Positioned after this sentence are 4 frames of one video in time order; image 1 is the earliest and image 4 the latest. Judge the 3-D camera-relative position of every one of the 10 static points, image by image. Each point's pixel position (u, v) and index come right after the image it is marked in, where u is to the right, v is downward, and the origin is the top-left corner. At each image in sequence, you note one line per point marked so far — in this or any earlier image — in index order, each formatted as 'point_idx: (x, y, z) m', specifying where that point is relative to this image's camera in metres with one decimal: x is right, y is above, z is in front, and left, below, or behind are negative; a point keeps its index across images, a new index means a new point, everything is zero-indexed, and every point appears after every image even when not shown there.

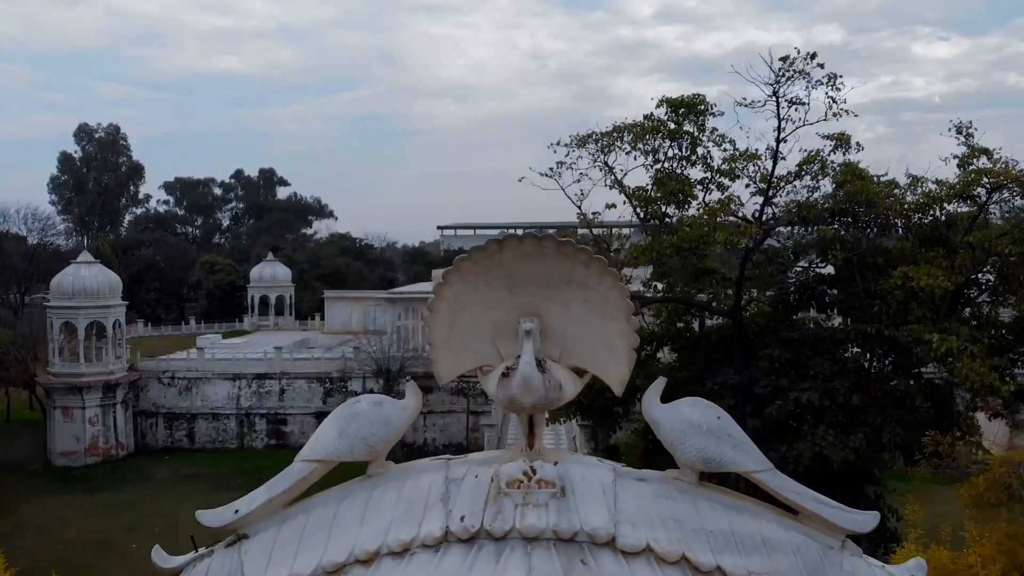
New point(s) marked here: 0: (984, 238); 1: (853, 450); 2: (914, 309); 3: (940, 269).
0: (+5.7, +0.6, +10.1) m
1: (+4.0, -1.9, +9.9) m
2: (+4.8, -0.3, +9.9) m
3: (+4.9, +0.2, +9.6) m
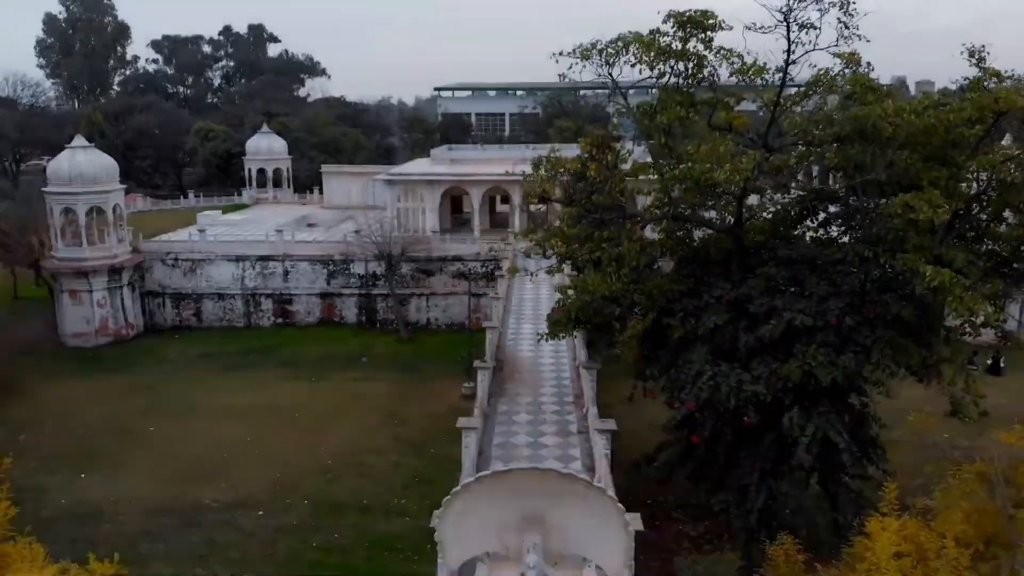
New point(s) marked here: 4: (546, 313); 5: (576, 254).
0: (+5.7, +1.5, +10.0) m
1: (+4.1, -1.0, +10.3) m
2: (+4.8, +0.6, +10.1) m
3: (+5.0, +1.0, +9.7) m
4: (+0.7, -0.6, +17.5) m
5: (+0.9, +0.5, +11.8) m
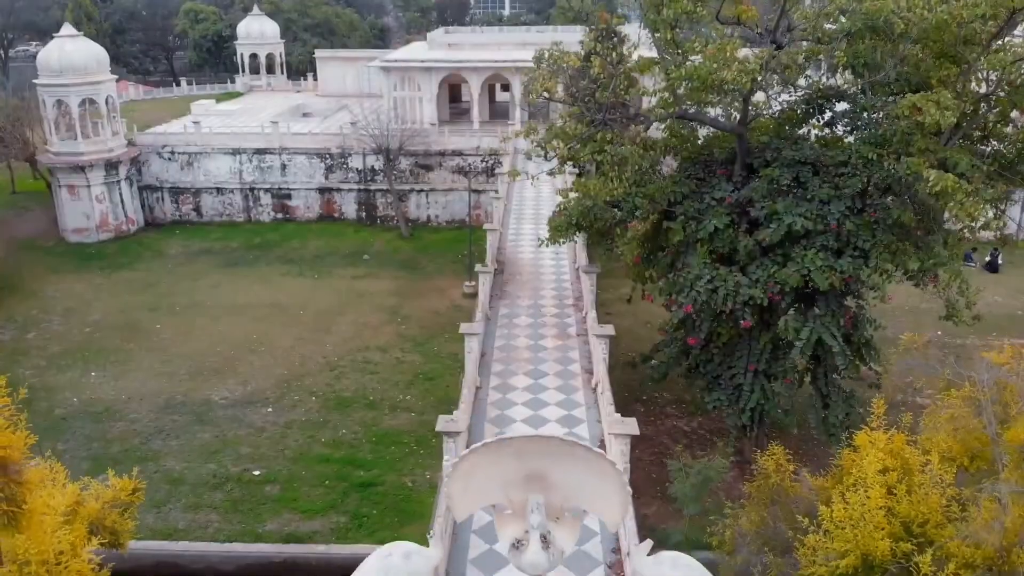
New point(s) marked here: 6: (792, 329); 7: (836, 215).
0: (+5.7, +2.6, +9.7) m
1: (+4.1, +0.2, +10.3) m
2: (+4.8, +1.8, +9.9) m
3: (+4.9, +2.1, +9.4) m
4: (+0.7, +1.6, +17.4) m
5: (+0.9, +1.8, +11.6) m
6: (+3.6, -0.5, +10.6) m
7: (+4.1, +0.9, +10.4) m
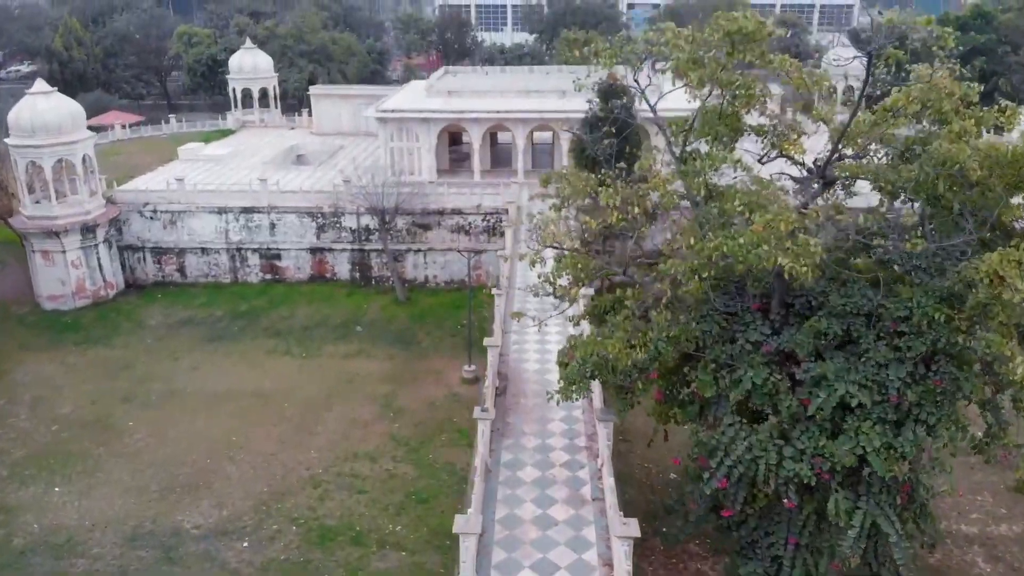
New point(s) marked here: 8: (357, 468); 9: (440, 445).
0: (+5.7, +0.7, +8.2) m
1: (+4.1, -1.7, +8.8) m
2: (+4.8, -0.1, +8.4) m
3: (+5.0, +0.2, +7.9) m
4: (+0.8, -0.3, +15.9) m
5: (+1.0, -0.1, +10.1) m
6: (+3.6, -2.5, +9.1) m
7: (+4.1, -1.0, +8.9) m
8: (-2.8, -3.3, +15.4) m
9: (-1.4, -3.0, +16.1) m
